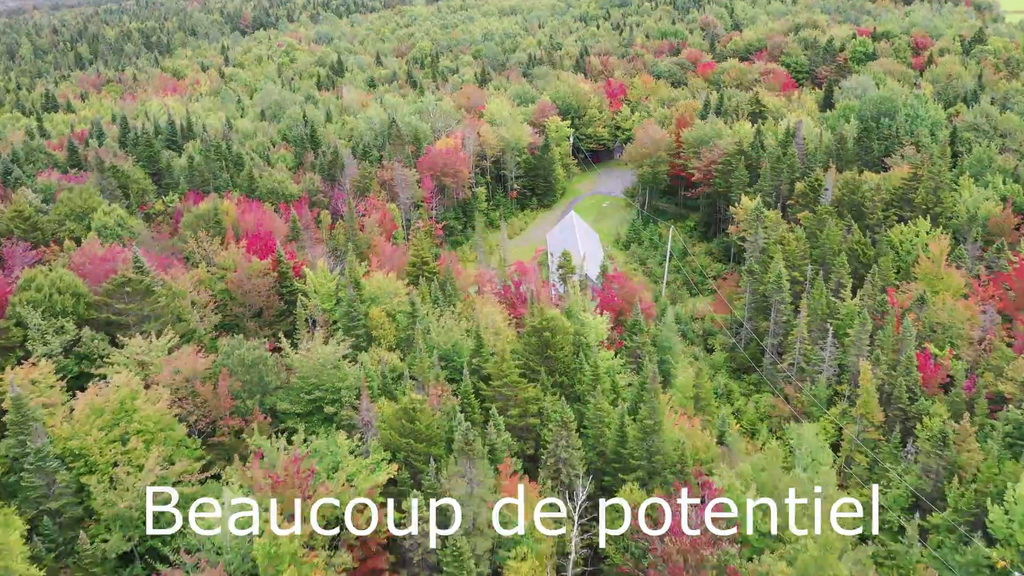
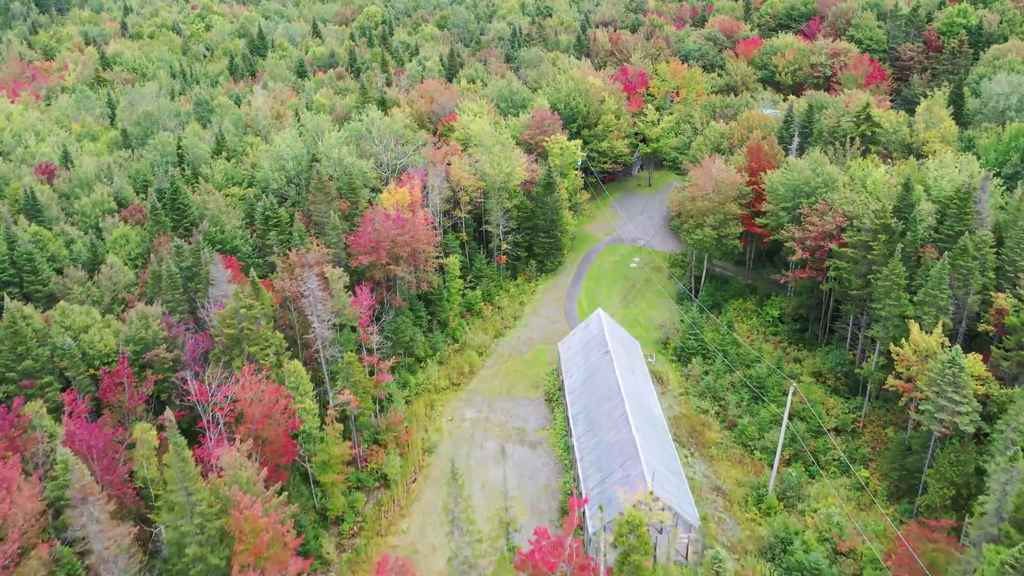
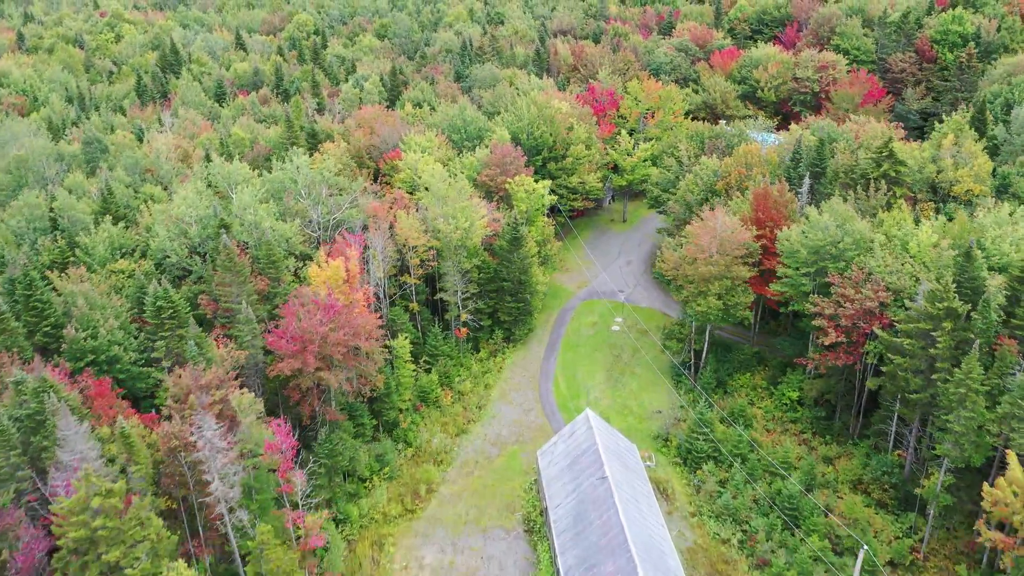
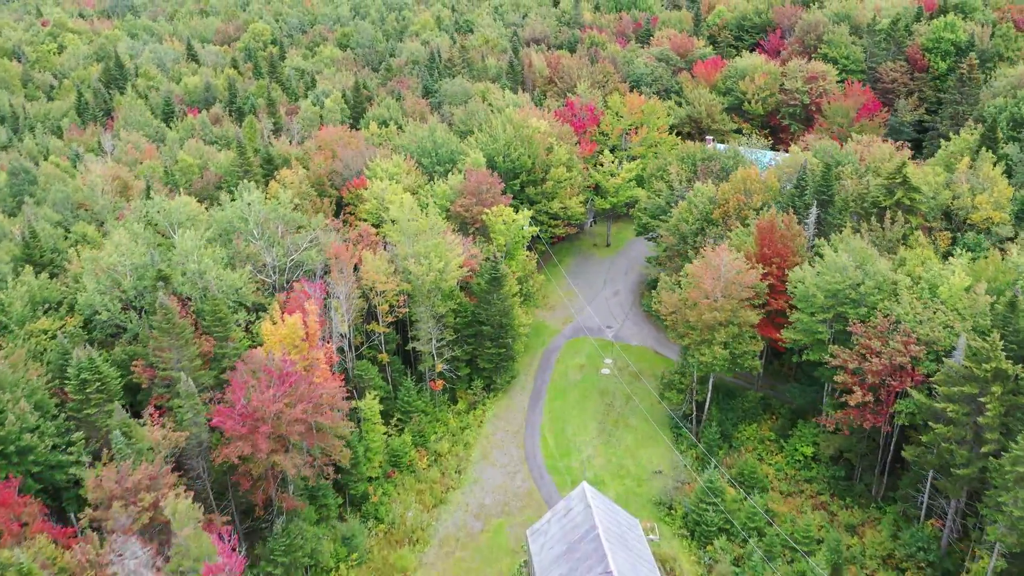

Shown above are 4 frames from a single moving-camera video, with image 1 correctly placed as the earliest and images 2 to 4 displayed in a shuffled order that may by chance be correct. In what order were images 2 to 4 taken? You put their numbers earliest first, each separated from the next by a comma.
2, 3, 4
